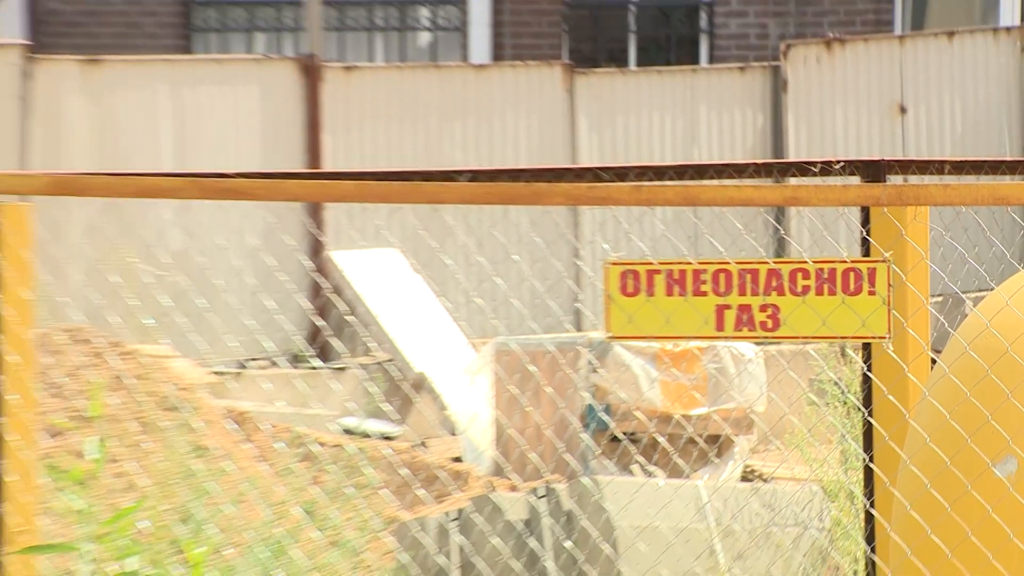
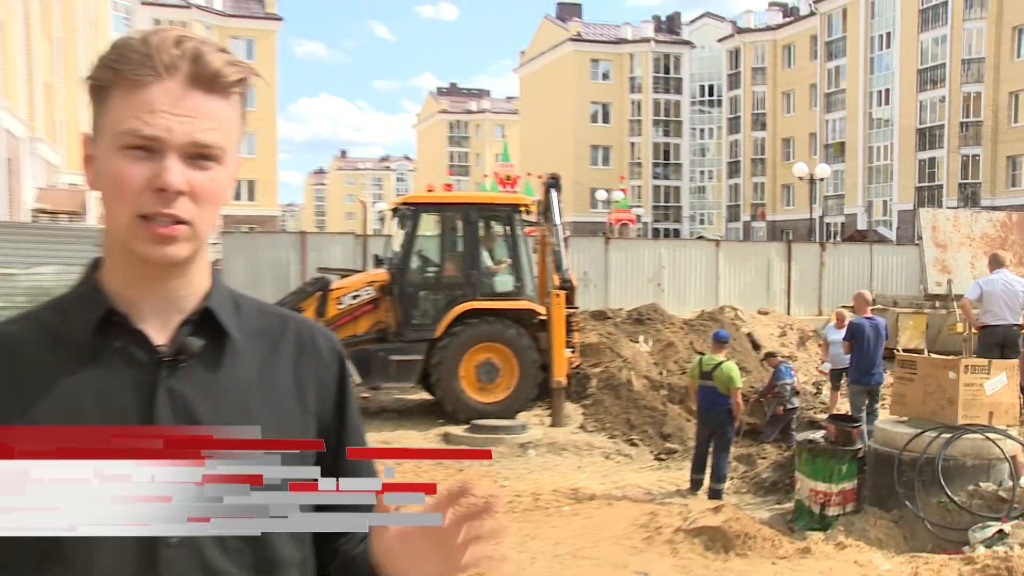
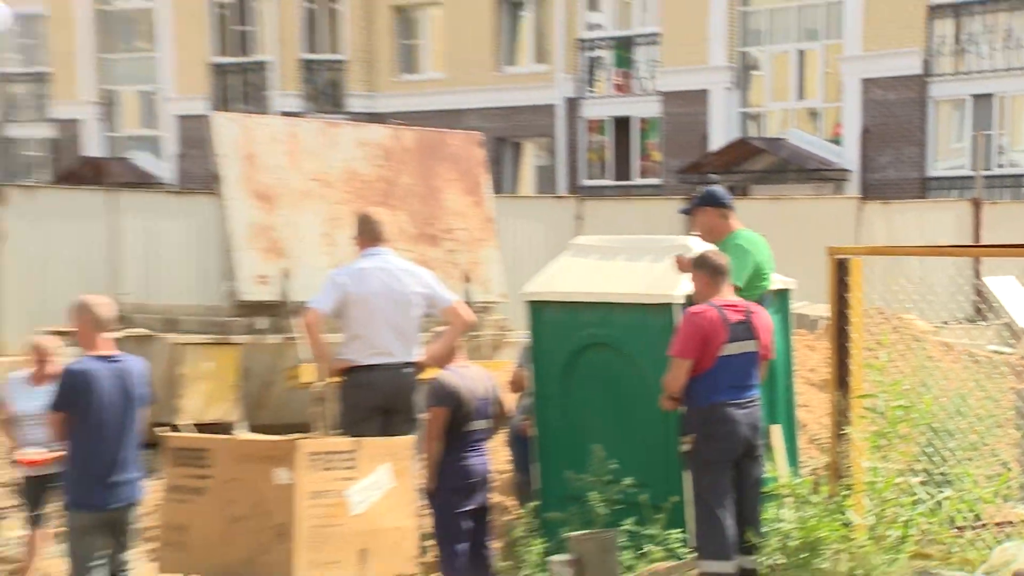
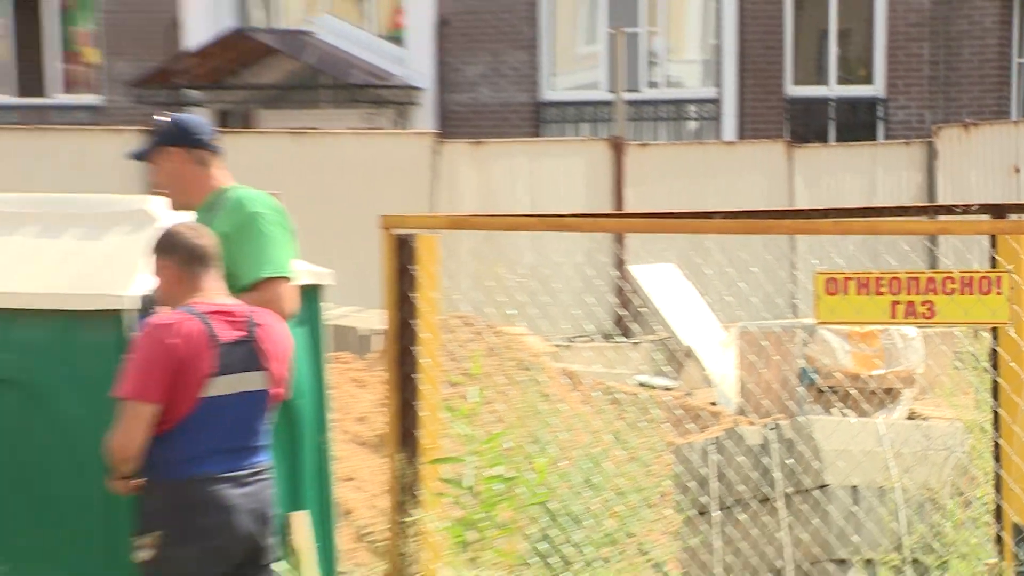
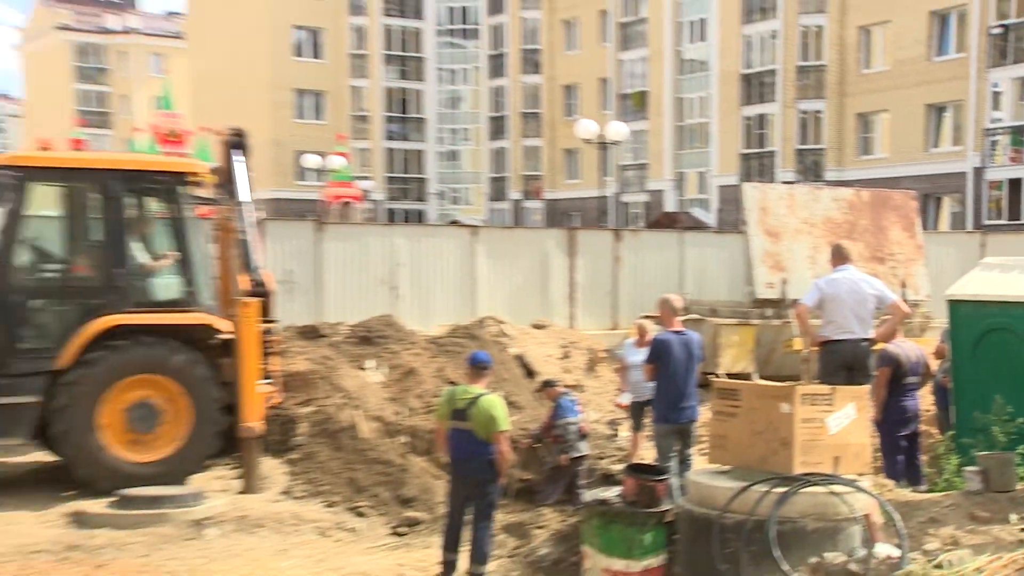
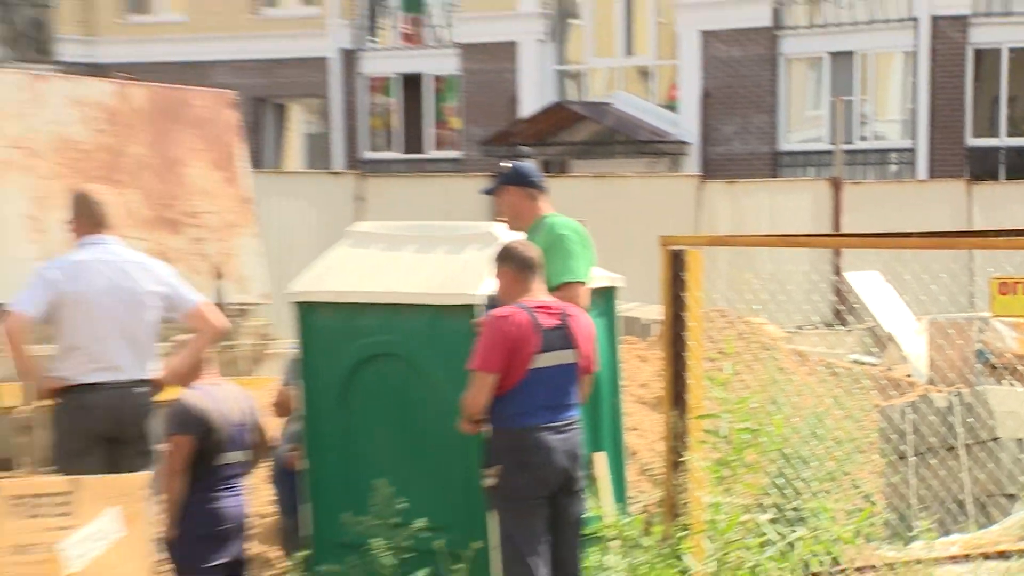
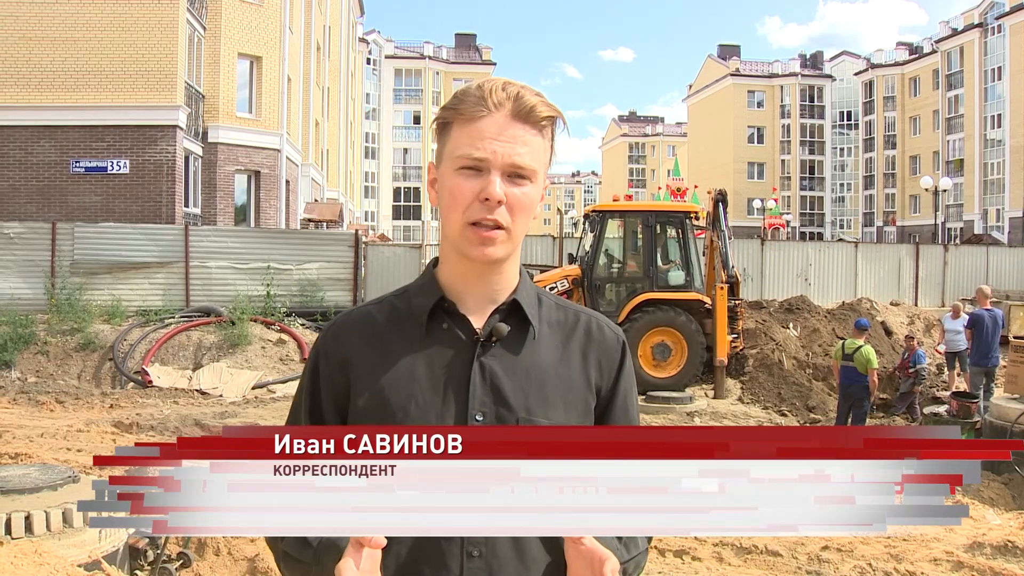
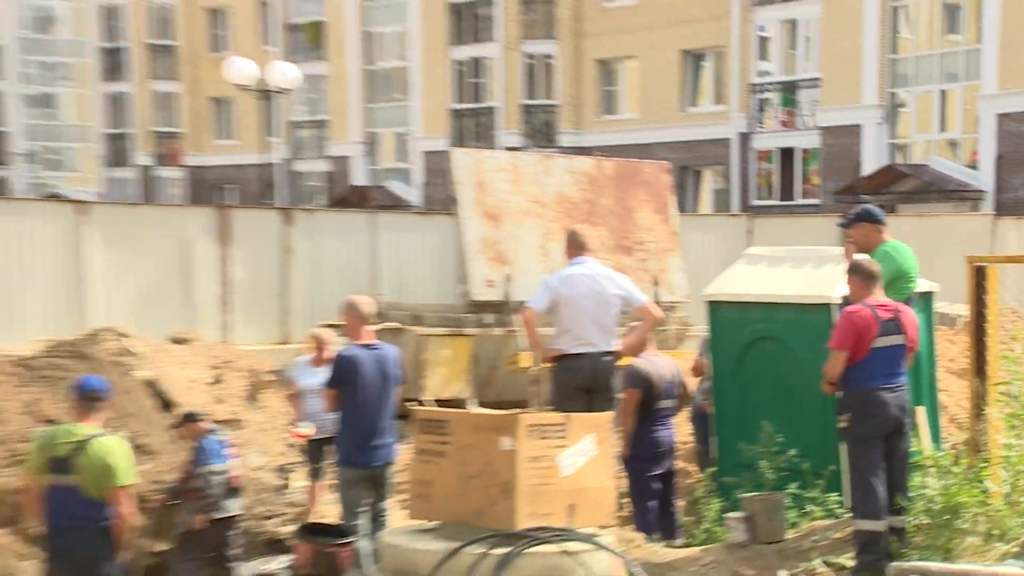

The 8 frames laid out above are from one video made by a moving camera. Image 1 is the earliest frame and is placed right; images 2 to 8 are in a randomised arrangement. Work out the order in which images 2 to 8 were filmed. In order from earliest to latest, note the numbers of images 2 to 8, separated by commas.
4, 6, 3, 8, 5, 2, 7
